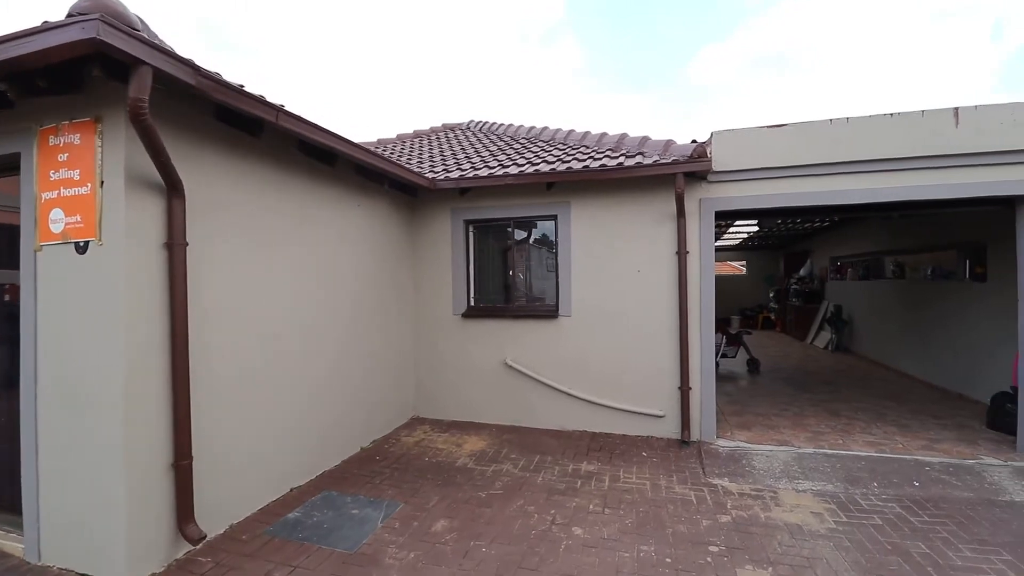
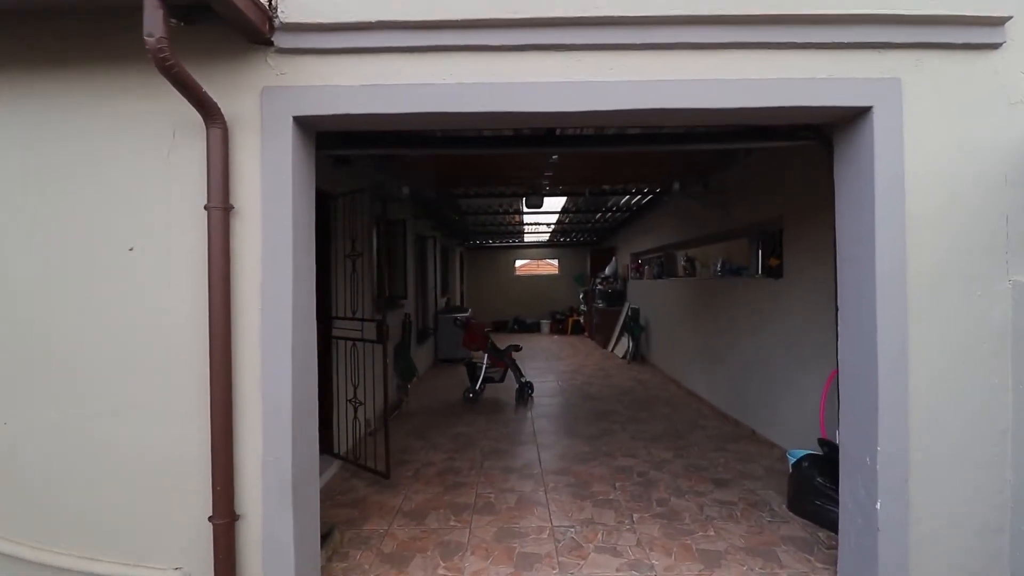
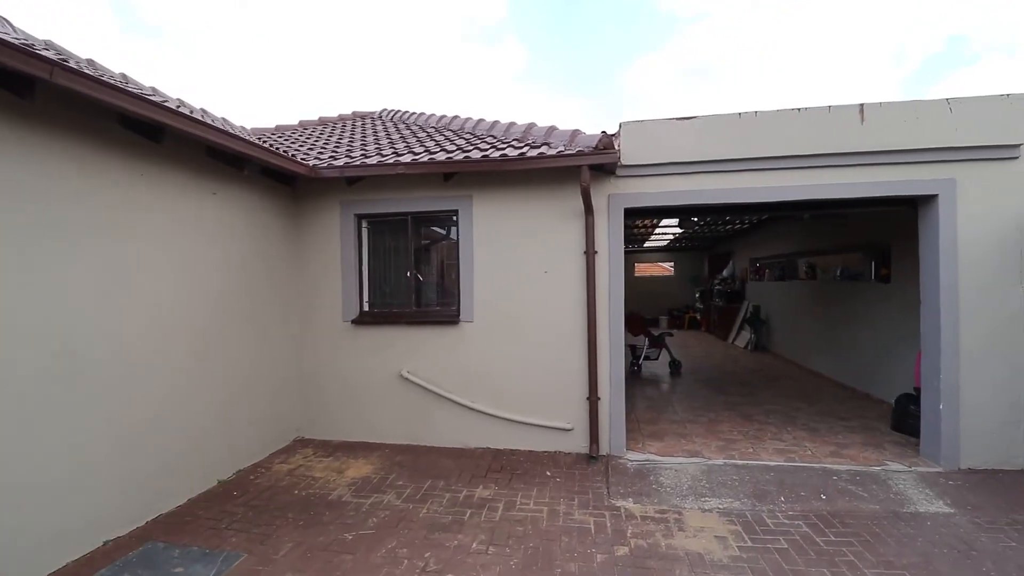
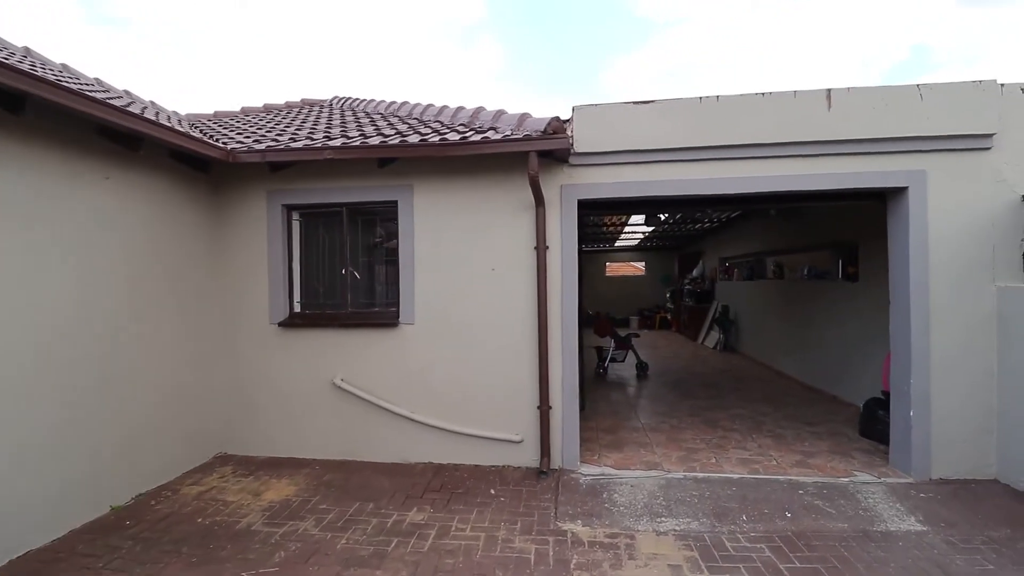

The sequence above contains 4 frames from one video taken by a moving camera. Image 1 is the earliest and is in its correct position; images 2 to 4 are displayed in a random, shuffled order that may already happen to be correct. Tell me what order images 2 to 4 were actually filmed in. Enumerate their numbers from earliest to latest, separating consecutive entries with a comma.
3, 4, 2
